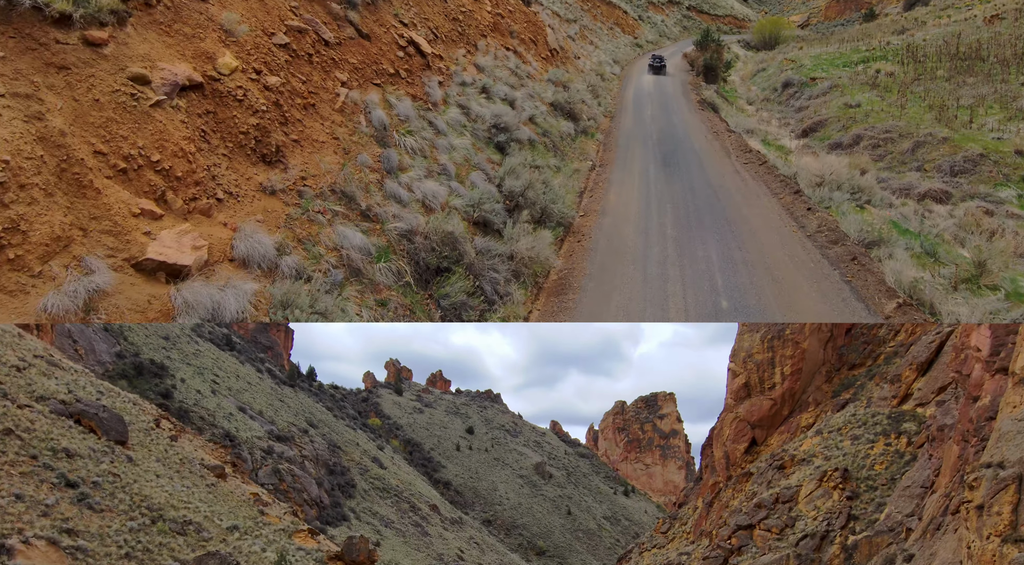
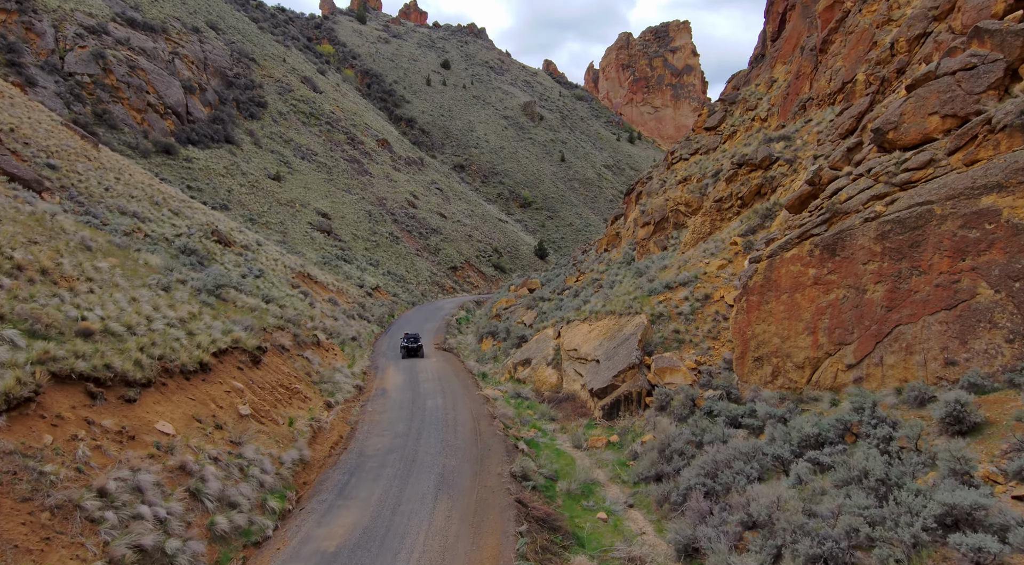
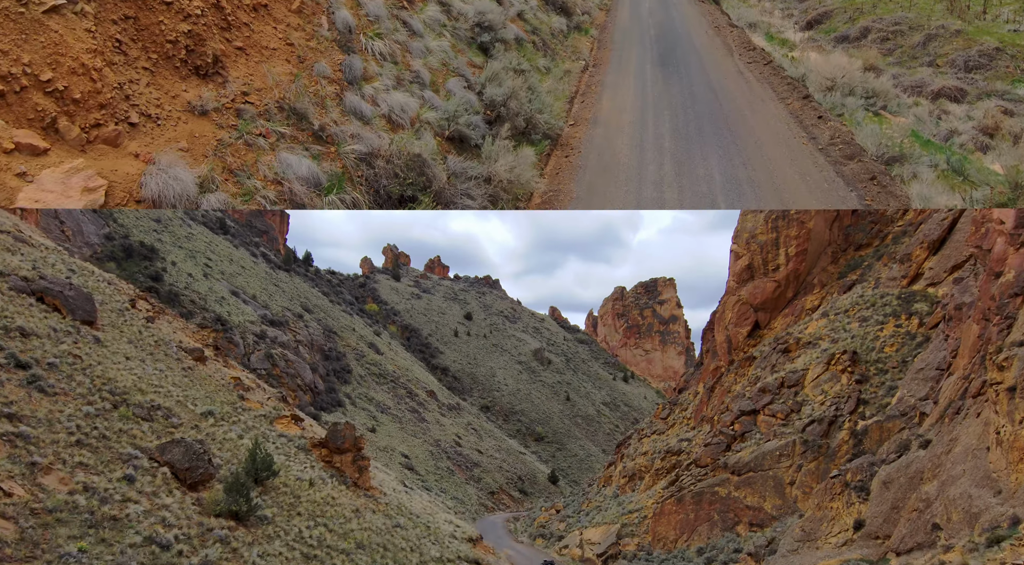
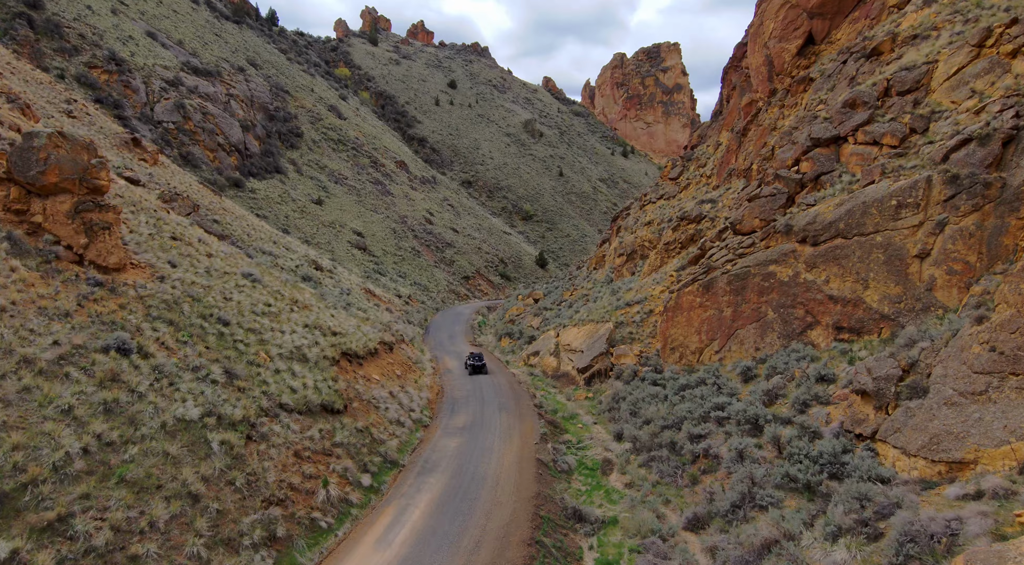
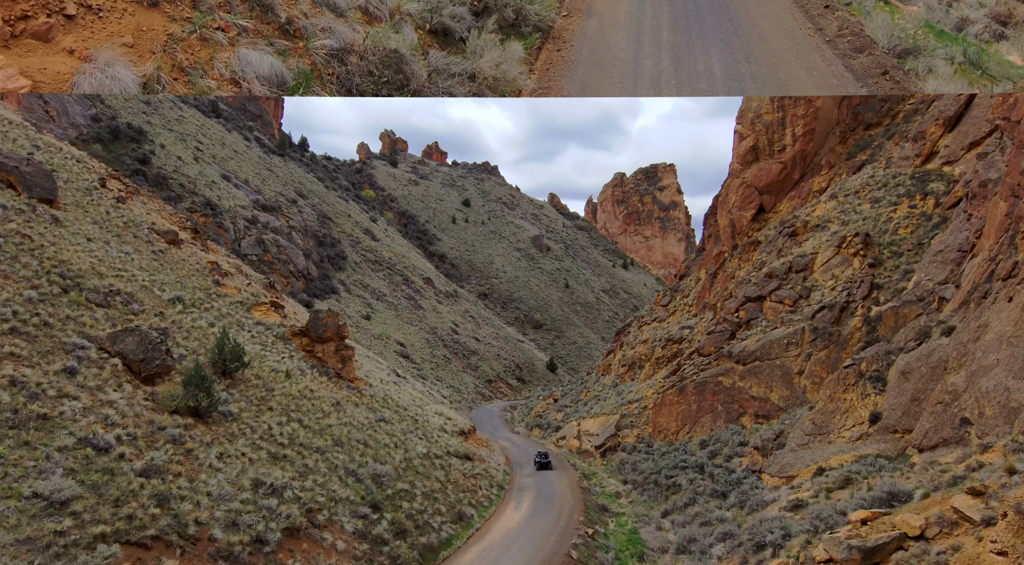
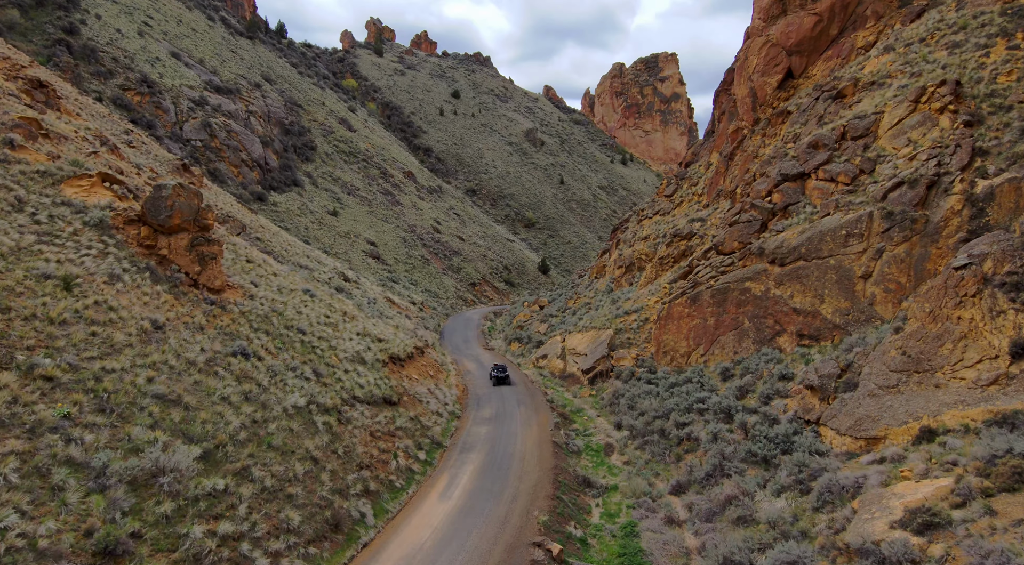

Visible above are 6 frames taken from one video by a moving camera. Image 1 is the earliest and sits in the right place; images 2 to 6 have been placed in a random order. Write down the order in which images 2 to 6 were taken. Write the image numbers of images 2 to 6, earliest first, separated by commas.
3, 5, 6, 4, 2
